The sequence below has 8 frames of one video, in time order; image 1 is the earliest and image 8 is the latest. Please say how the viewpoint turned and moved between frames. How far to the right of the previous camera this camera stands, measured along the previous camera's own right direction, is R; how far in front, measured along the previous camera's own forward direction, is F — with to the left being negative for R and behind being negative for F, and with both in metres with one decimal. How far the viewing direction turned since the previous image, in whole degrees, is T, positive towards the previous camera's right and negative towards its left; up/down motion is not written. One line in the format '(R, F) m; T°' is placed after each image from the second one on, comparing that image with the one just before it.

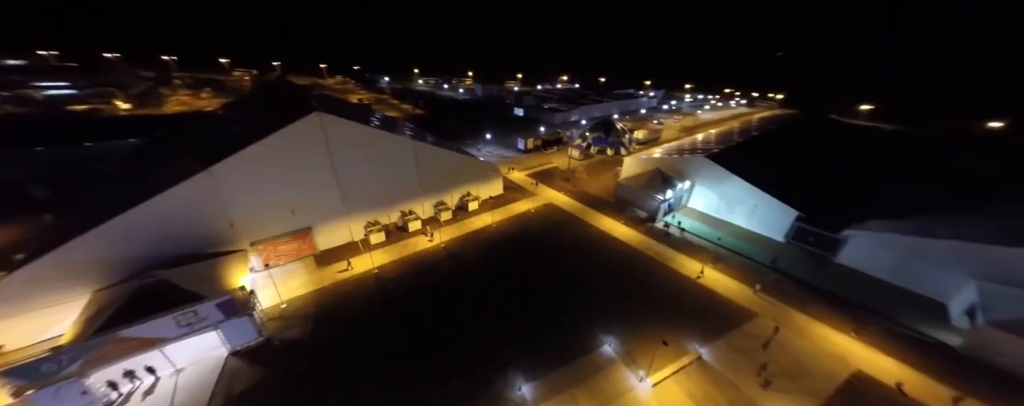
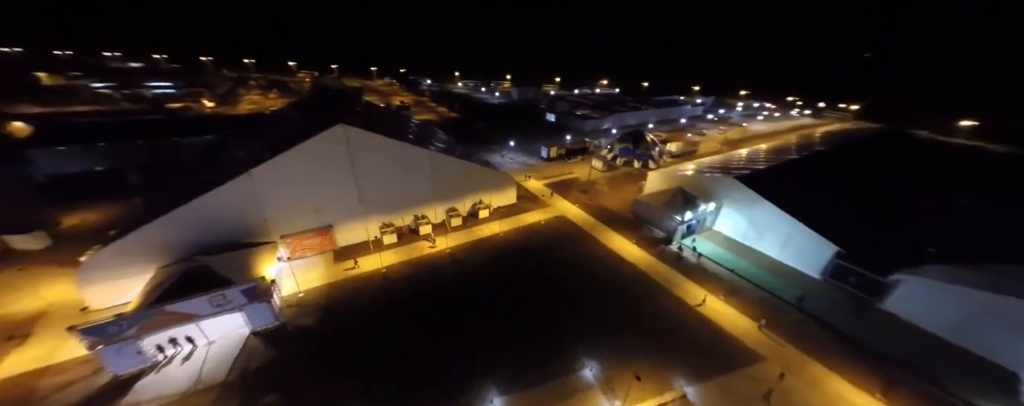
(+0.9, -0.1) m; -7°
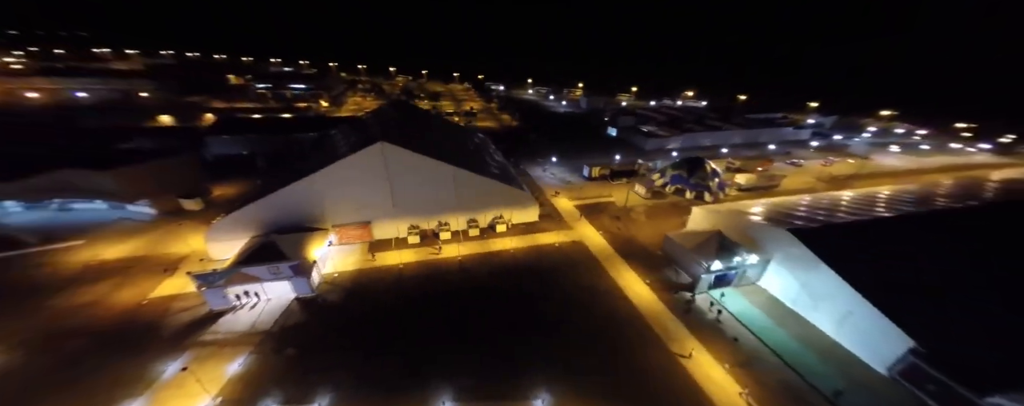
(+1.8, -0.3) m; -13°
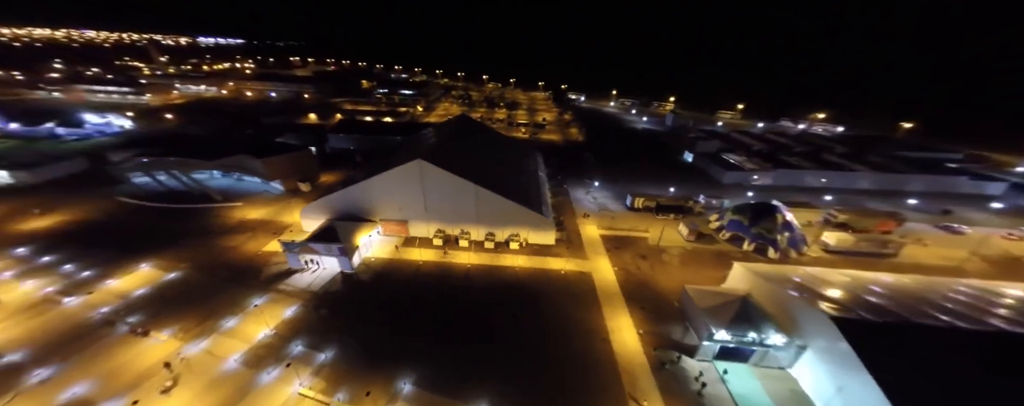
(+2.5, -0.4) m; -16°
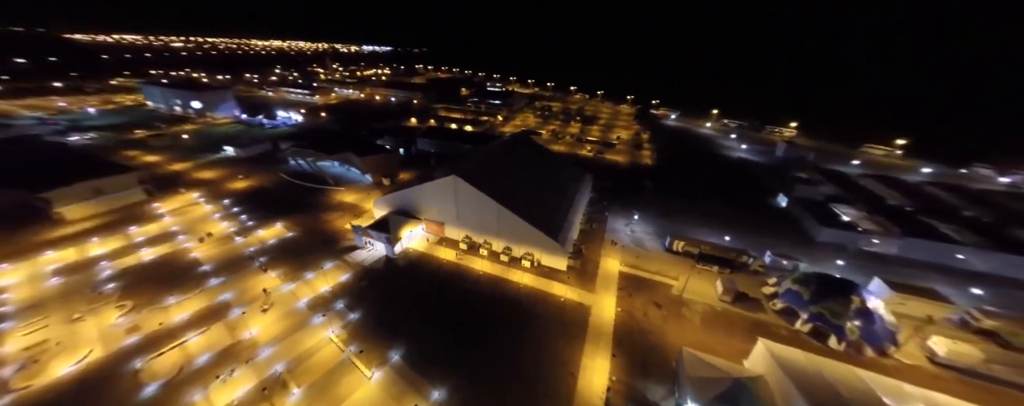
(+2.8, -0.7) m; -16°
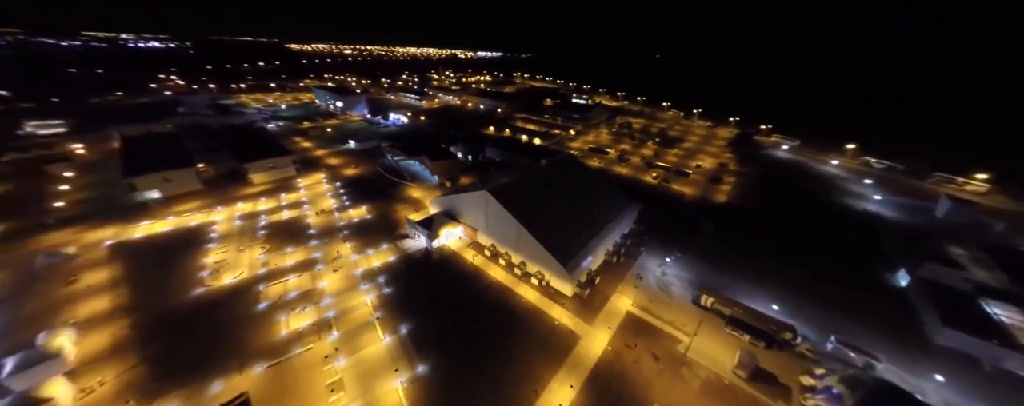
(+2.9, -0.9) m; -16°
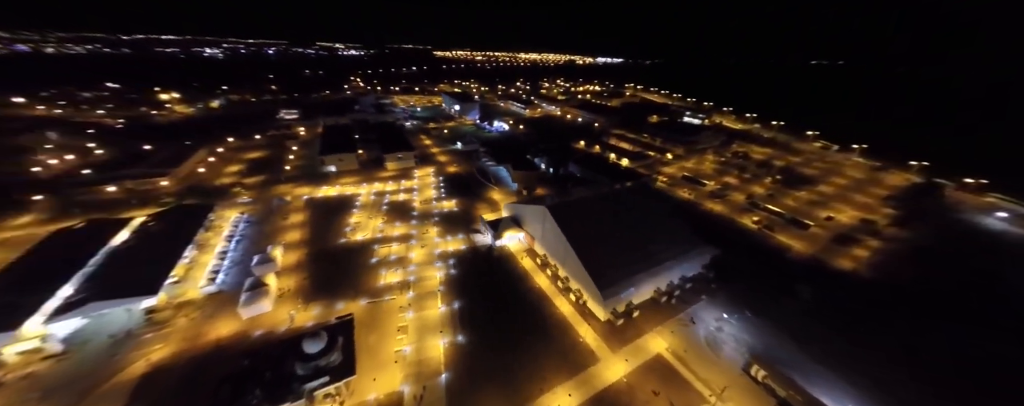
(+2.1, -1.7) m; -19°
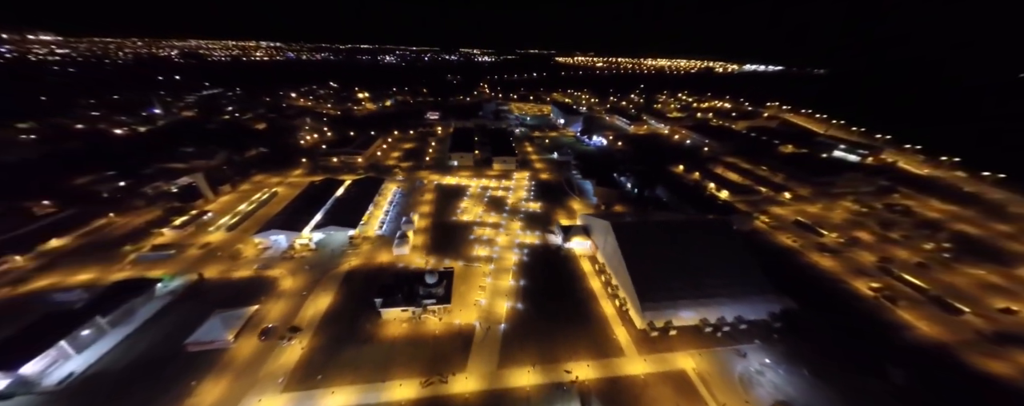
(+2.0, -4.2) m; -20°
